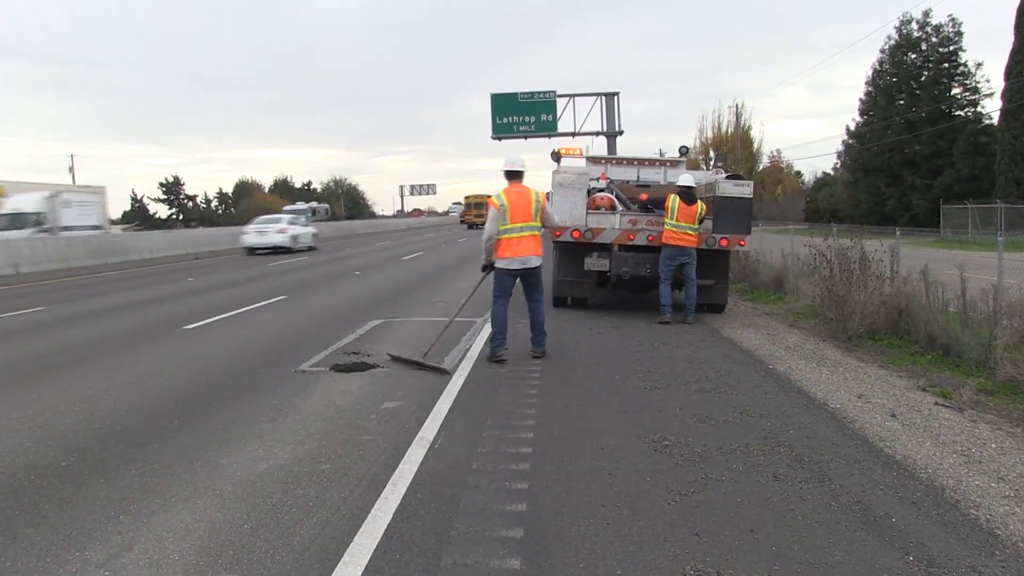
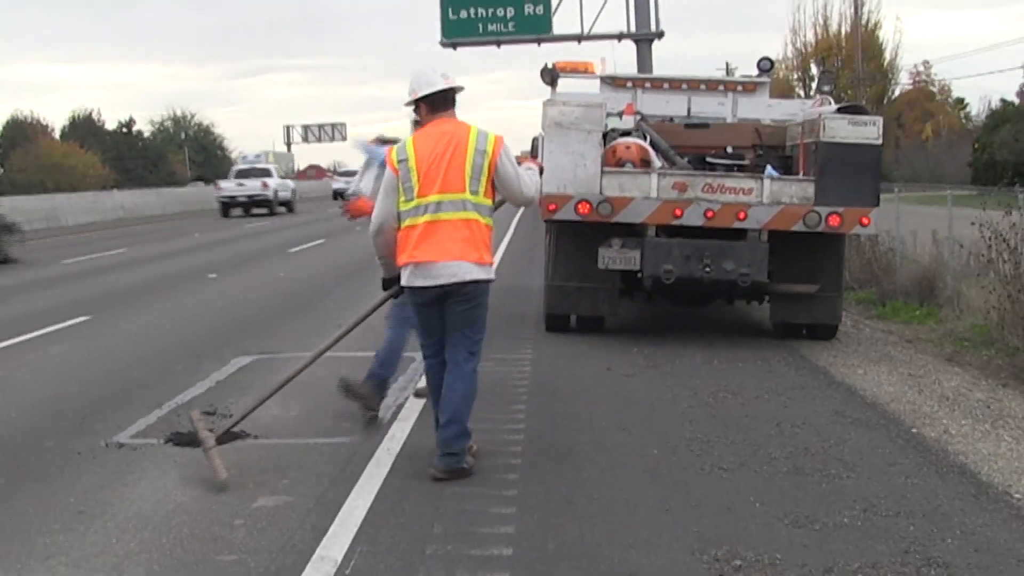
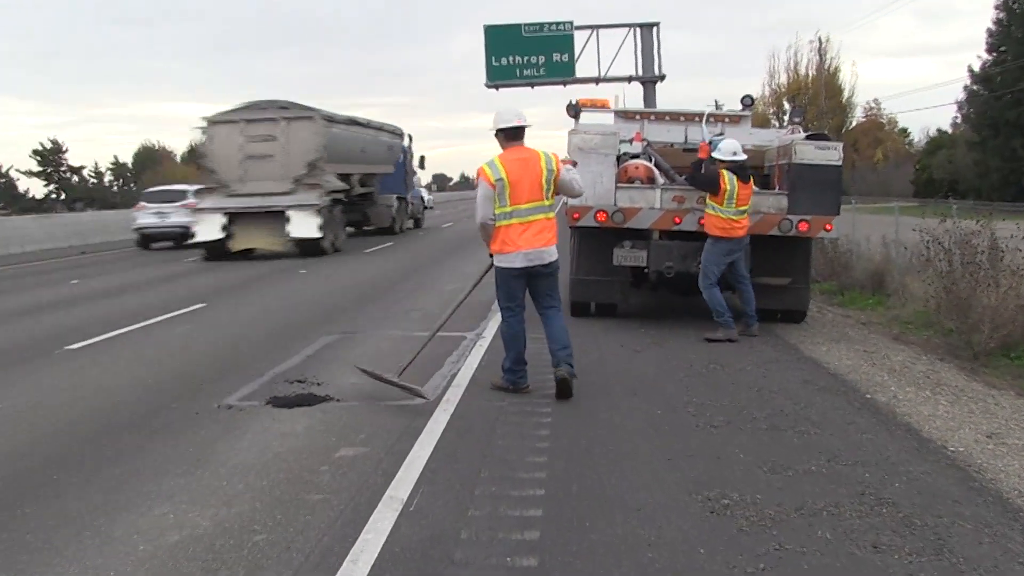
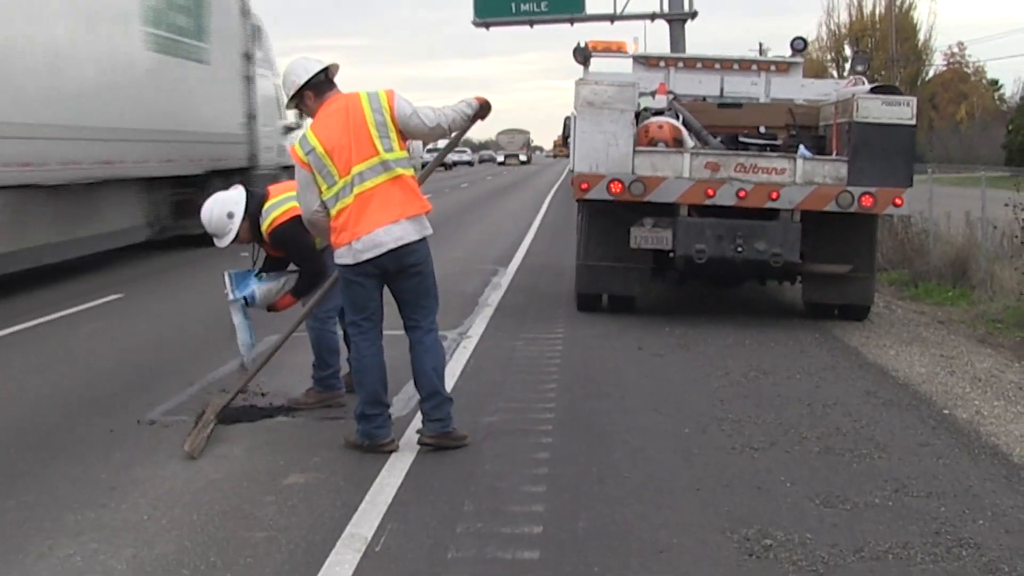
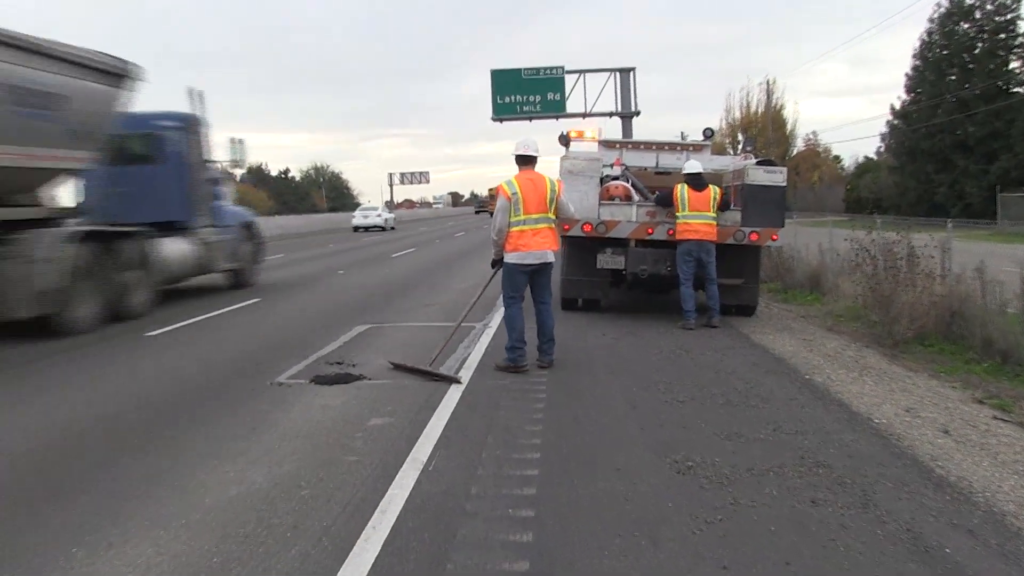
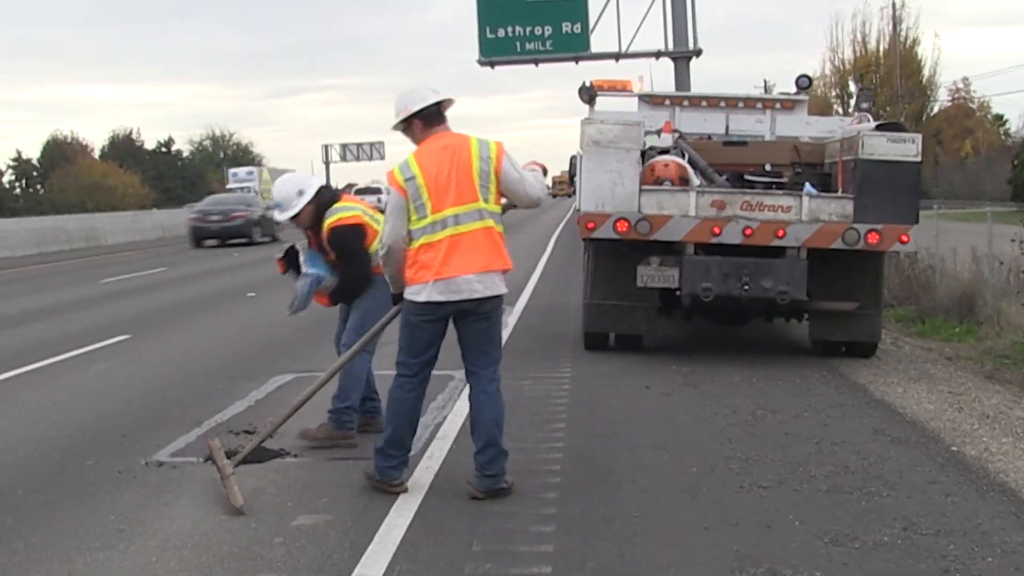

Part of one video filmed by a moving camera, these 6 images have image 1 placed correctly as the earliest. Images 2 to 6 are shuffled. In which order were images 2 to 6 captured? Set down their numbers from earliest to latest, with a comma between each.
5, 3, 2, 6, 4
